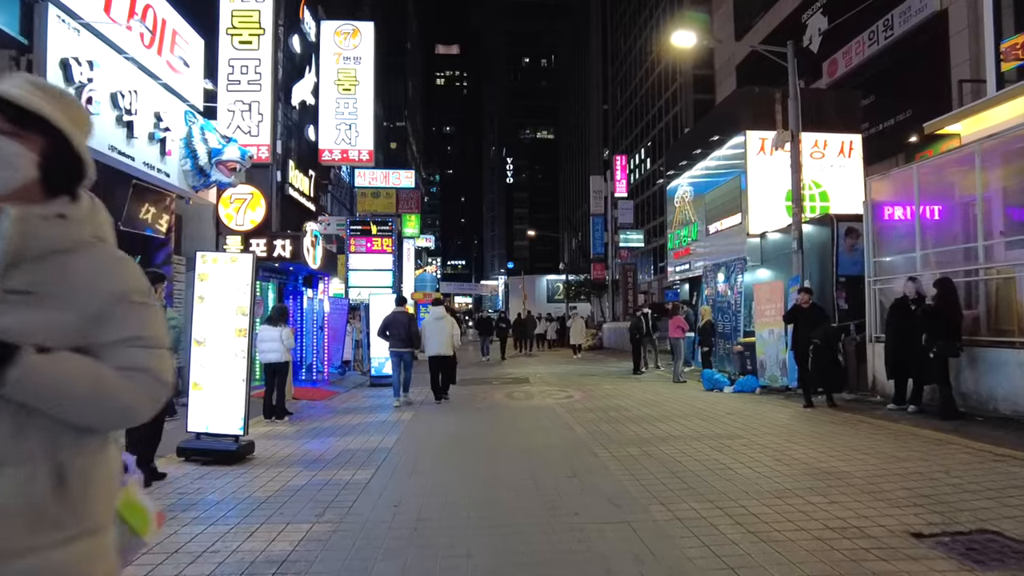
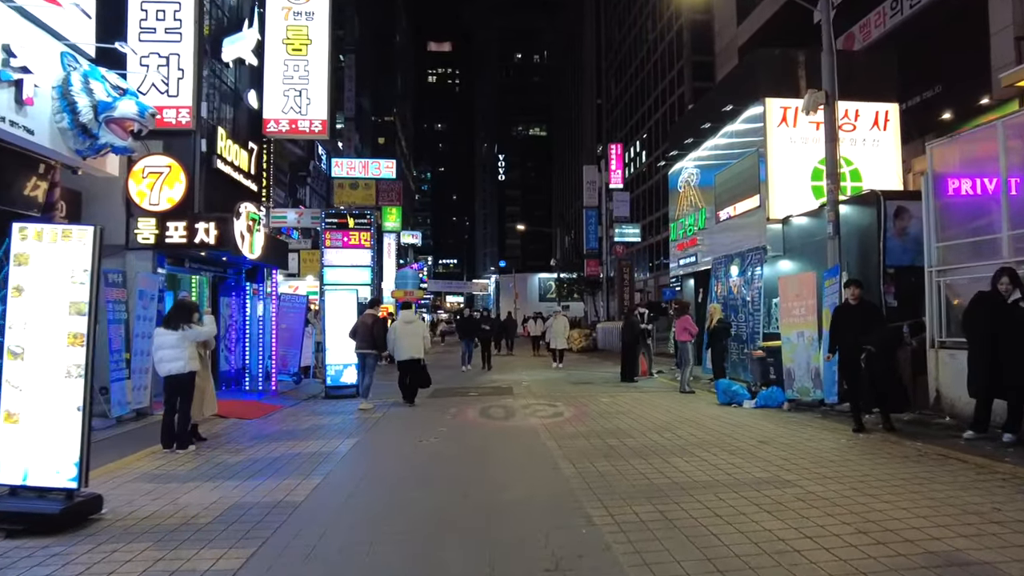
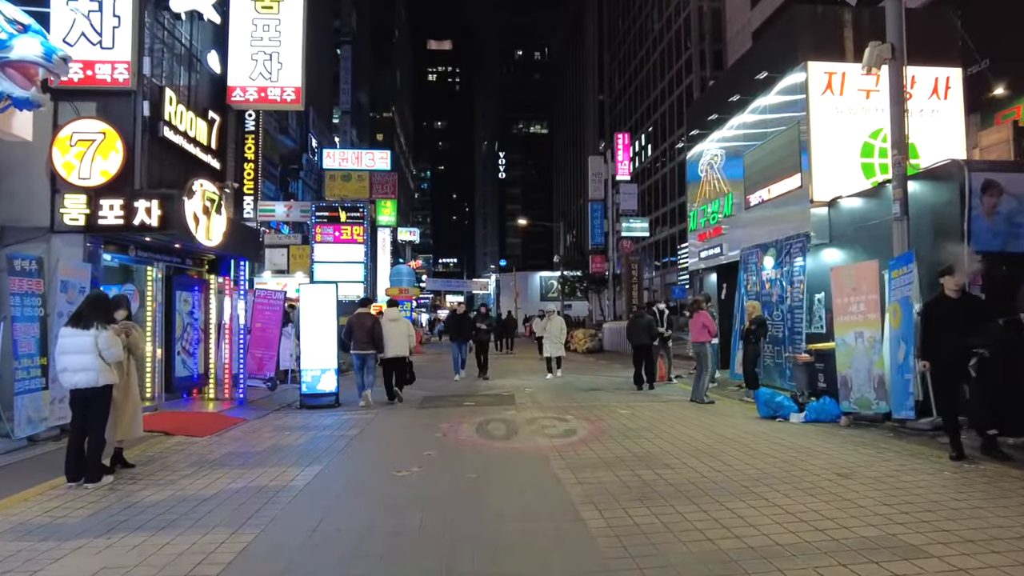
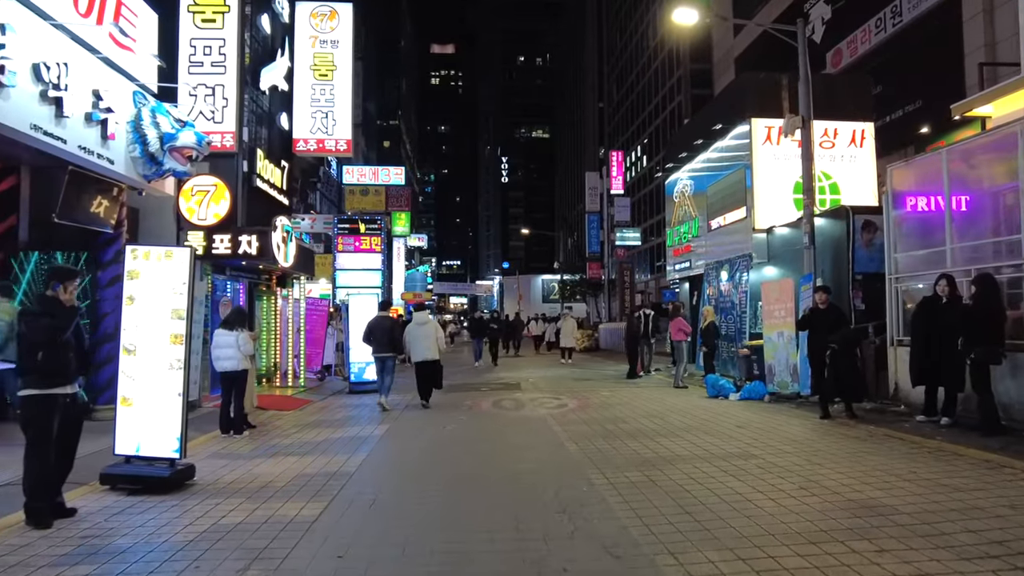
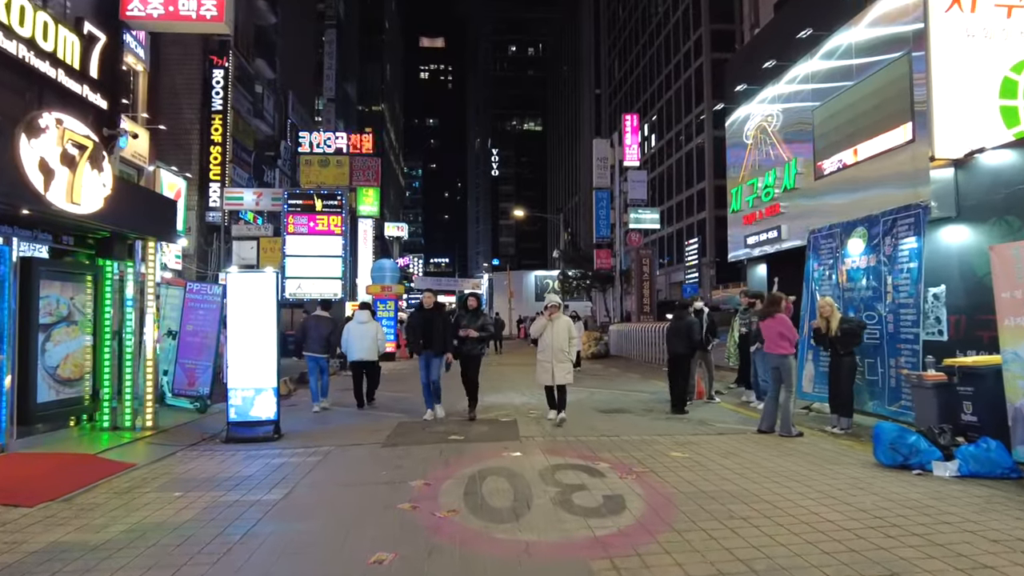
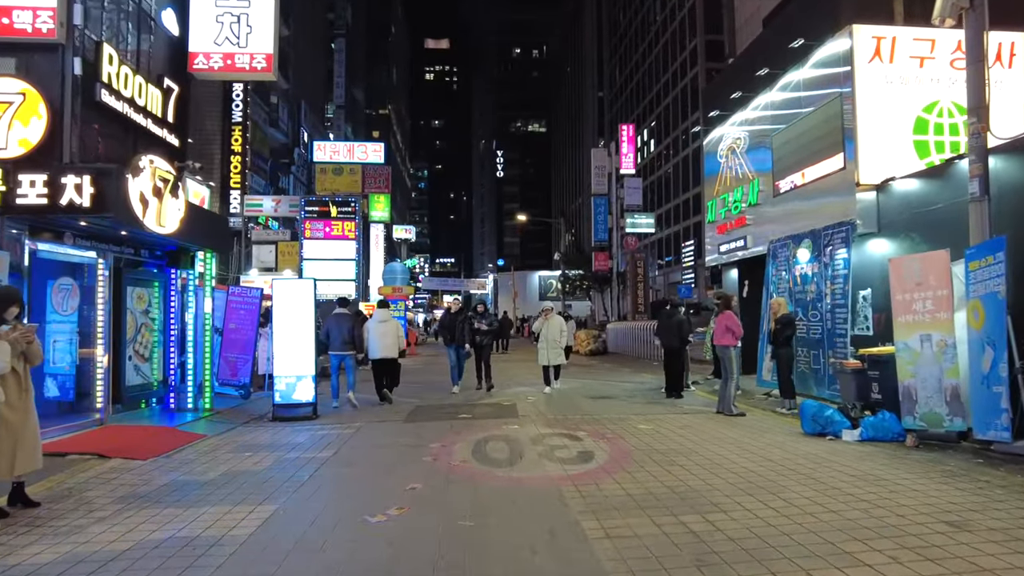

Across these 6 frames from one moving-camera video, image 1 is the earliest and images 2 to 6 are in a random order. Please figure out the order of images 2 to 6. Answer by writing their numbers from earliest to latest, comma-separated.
4, 2, 3, 6, 5
